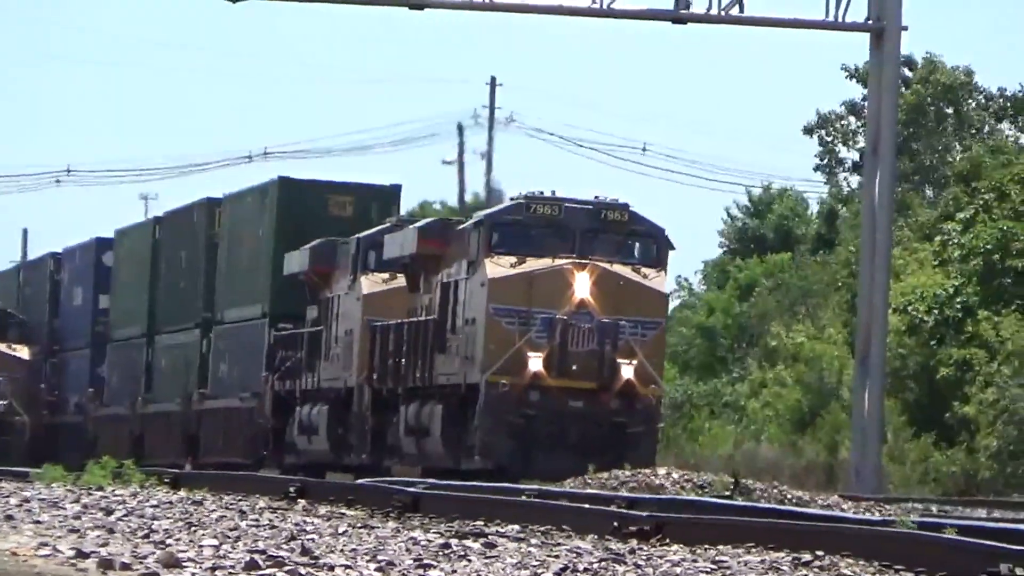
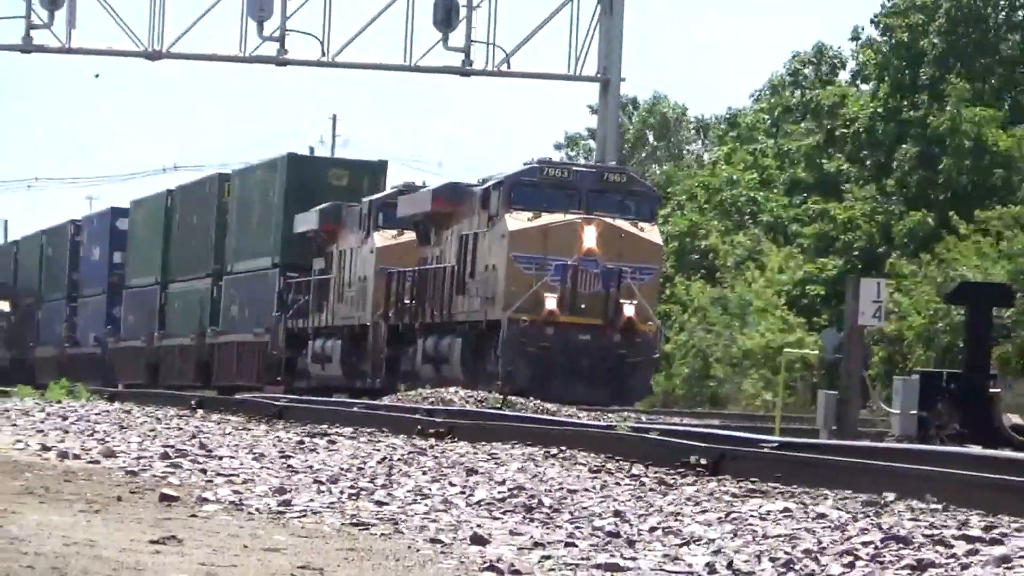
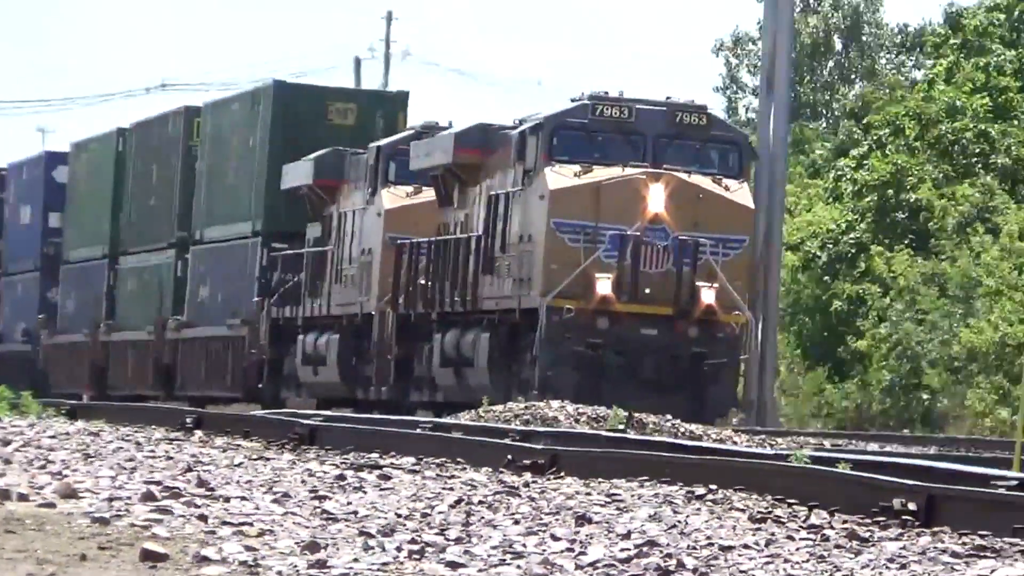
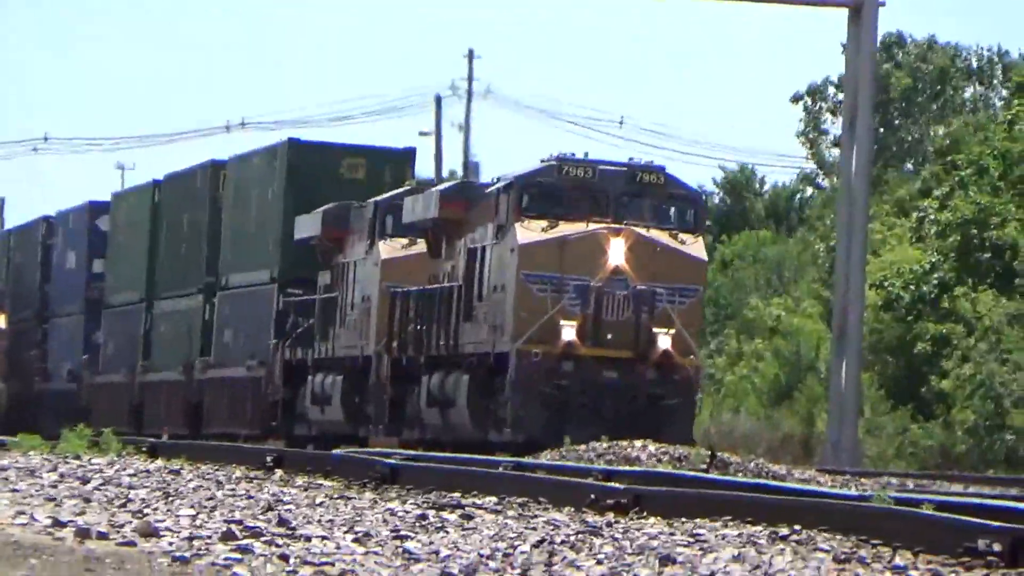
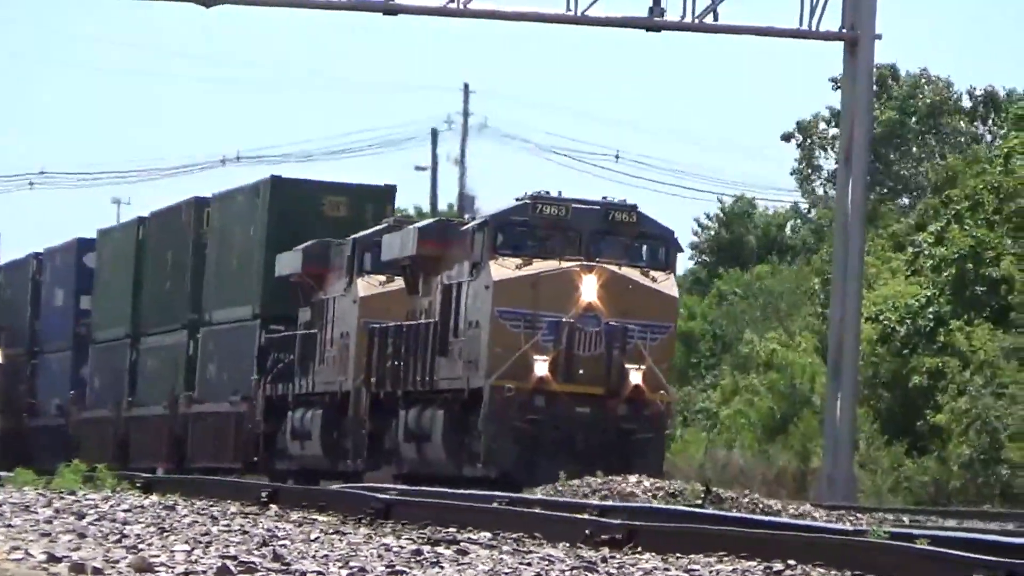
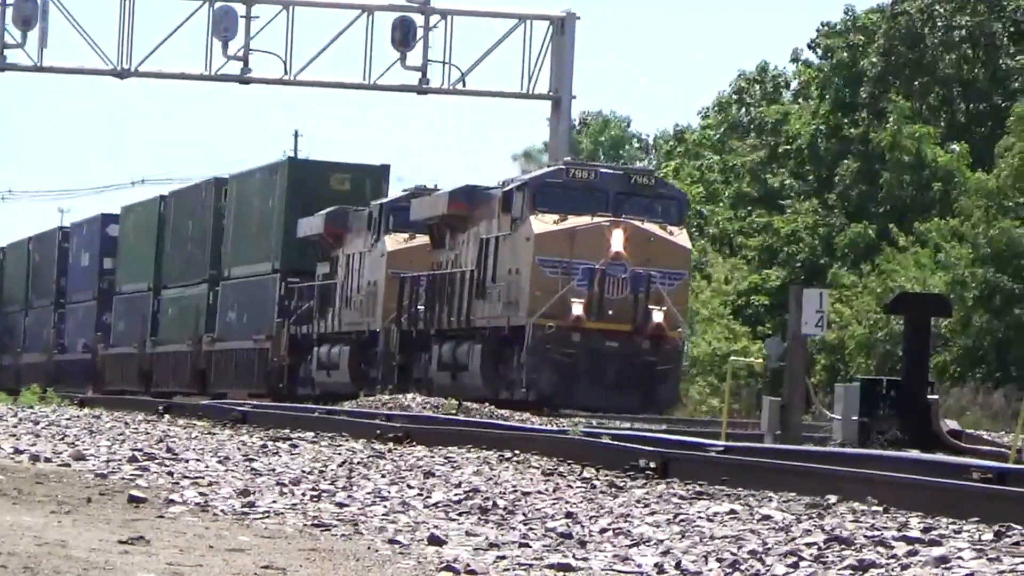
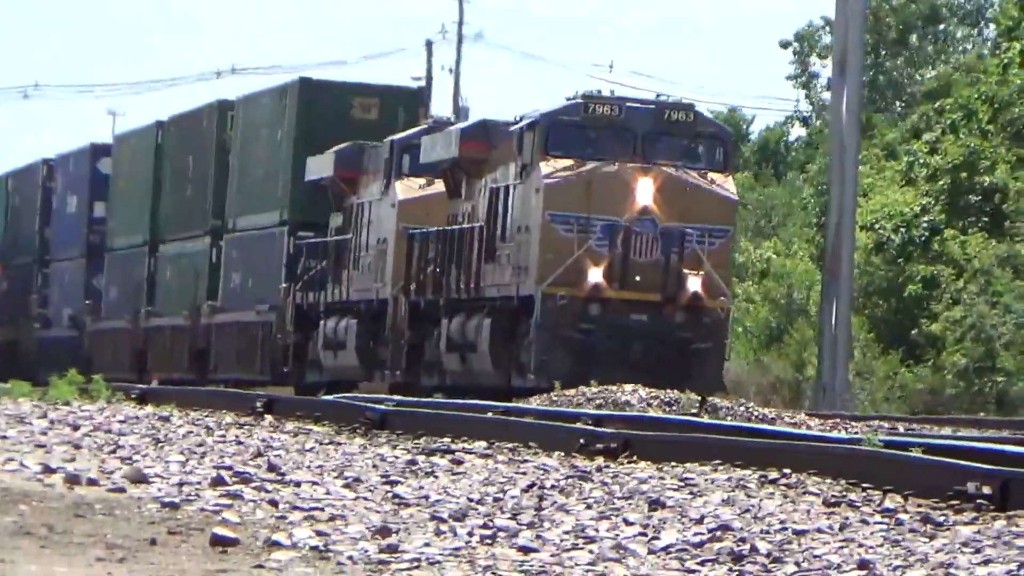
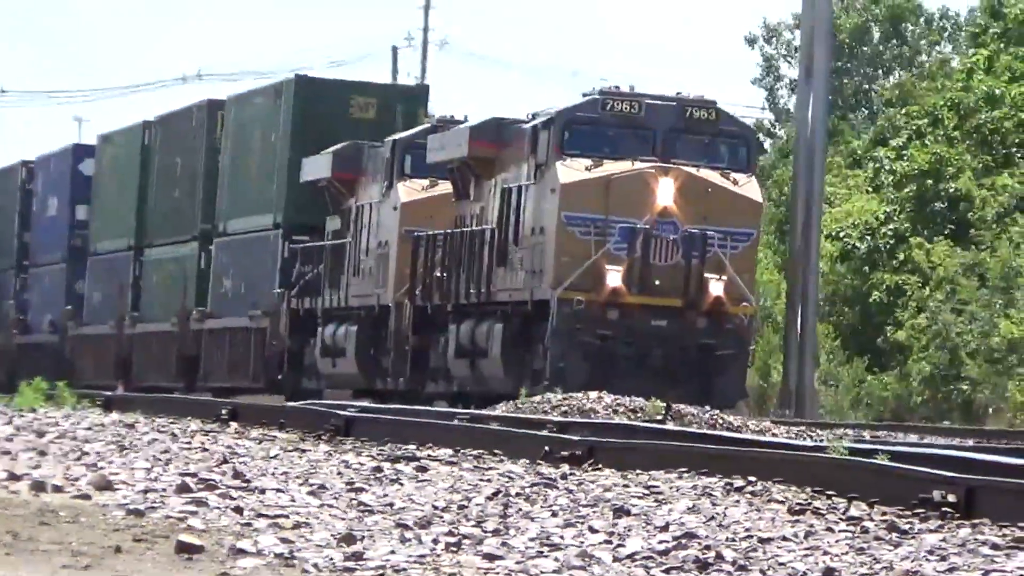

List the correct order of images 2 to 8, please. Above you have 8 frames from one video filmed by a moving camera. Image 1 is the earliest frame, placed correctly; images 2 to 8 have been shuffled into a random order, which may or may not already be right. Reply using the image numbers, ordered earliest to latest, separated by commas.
5, 4, 7, 8, 3, 2, 6
